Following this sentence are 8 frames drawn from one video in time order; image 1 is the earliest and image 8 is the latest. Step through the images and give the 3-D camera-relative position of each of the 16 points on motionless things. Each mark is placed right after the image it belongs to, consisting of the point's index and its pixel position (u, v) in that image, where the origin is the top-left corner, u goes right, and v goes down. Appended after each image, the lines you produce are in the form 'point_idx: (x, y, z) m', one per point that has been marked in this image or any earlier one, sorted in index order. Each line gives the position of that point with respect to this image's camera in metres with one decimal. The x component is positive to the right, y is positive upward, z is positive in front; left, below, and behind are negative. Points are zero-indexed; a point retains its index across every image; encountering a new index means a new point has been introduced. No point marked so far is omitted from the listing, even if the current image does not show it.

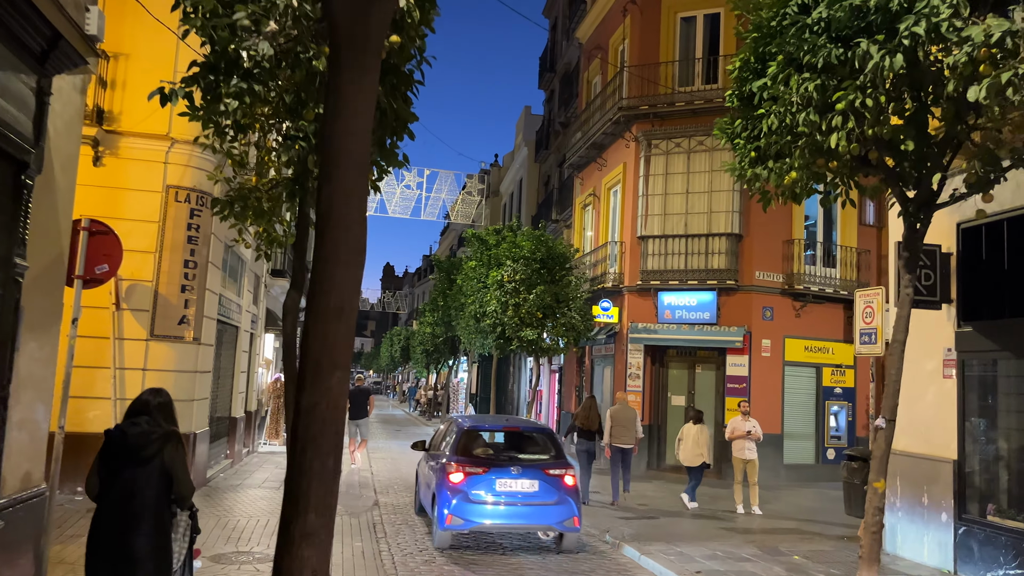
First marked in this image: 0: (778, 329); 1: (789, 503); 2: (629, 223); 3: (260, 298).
0: (+5.2, -0.8, +15.9) m
1: (+4.6, -3.5, +13.4) m
2: (+2.5, +1.4, +17.1) m
3: (-5.2, -0.2, +16.8) m
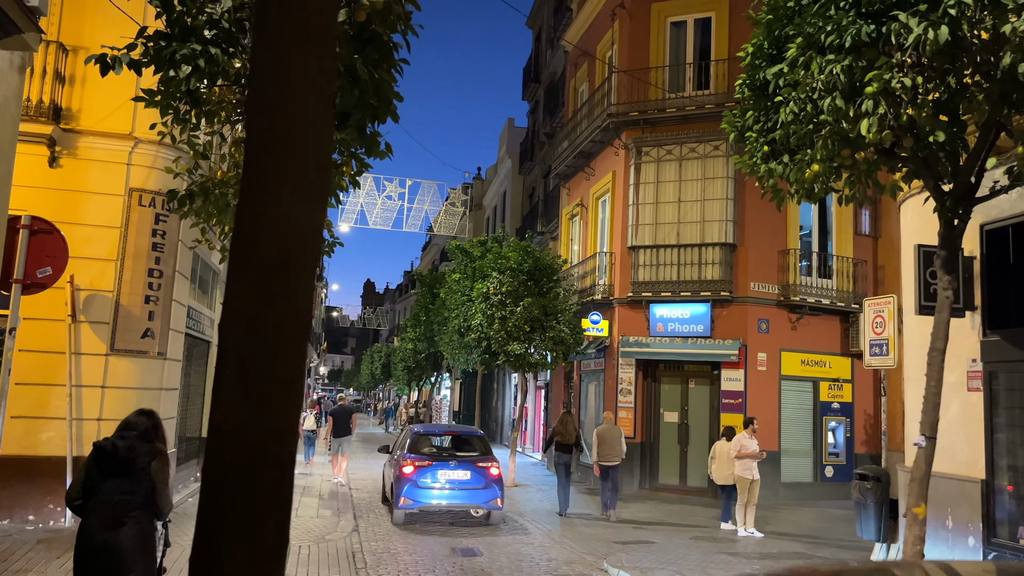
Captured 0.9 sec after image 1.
0: (+5.0, -1.0, +15.4) m
1: (+4.4, -3.7, +12.7) m
2: (+2.2, +1.1, +16.5) m
3: (-5.5, -0.5, +16.0) m
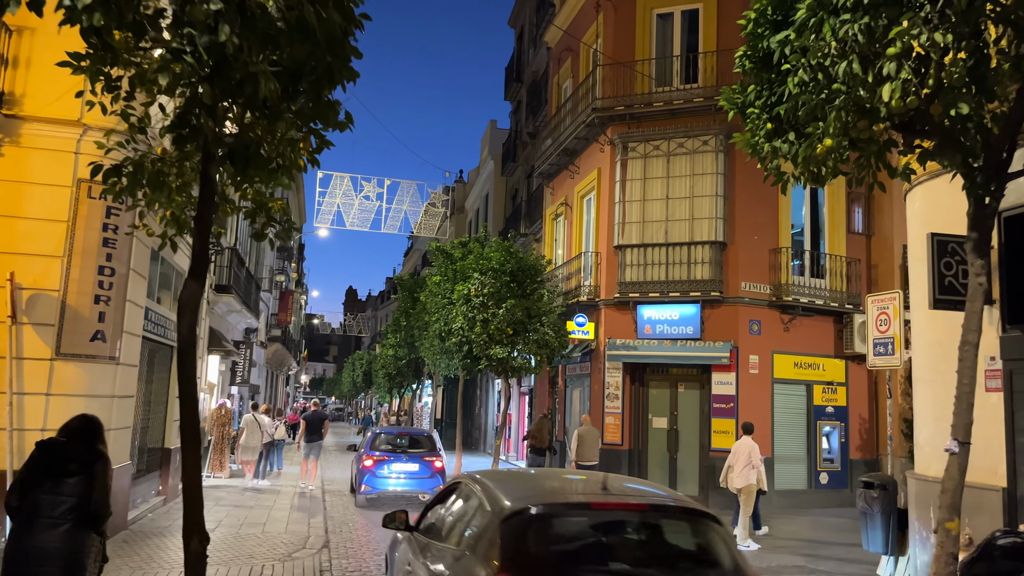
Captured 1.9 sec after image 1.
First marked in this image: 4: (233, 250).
0: (+4.7, -1.0, +14.8) m
1: (+4.2, -3.7, +12.1) m
2: (+1.8, +1.1, +15.9) m
3: (-5.9, -0.5, +15.2) m
4: (-5.9, +0.8, +17.2) m
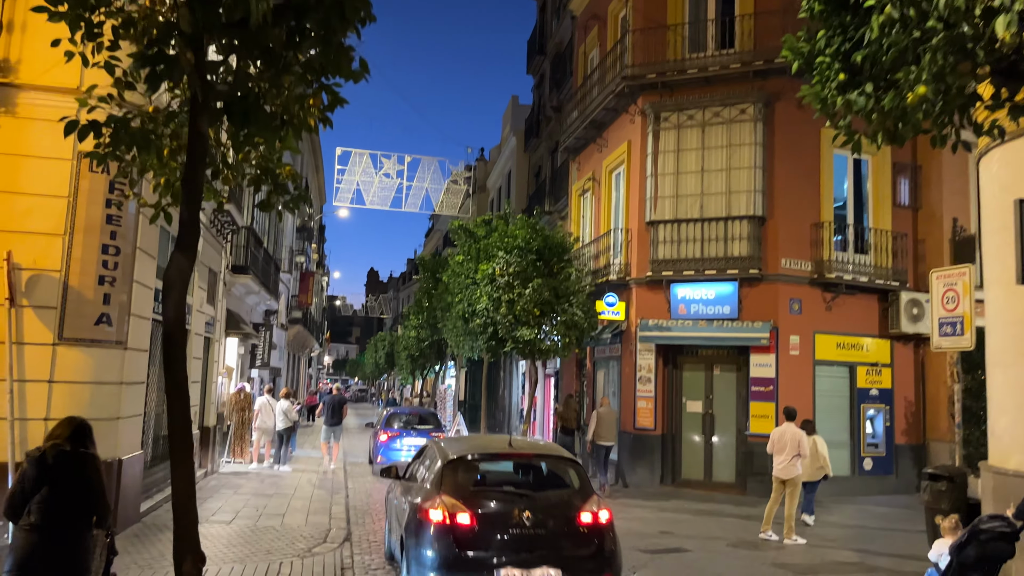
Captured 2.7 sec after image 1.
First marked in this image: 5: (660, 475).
0: (+5.1, -0.6, +14.0) m
1: (+4.6, -3.3, +11.5) m
2: (+2.3, +1.5, +15.2) m
3: (-5.4, -0.2, +14.7) m
4: (-5.4, +1.2, +16.6) m
5: (+2.7, -3.3, +14.5) m
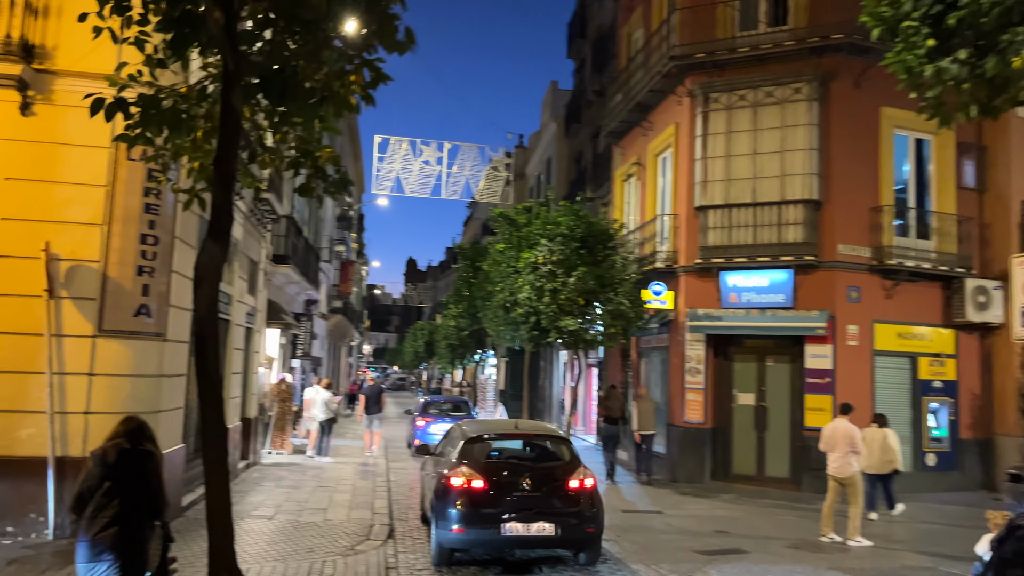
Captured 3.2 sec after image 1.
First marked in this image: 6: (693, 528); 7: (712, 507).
0: (+5.9, -0.4, +13.4) m
1: (+5.2, -3.2, +10.9) m
2: (+3.1, +1.7, +14.7) m
3: (-4.6, 0.0, +14.6) m
4: (-4.5, +1.4, +16.5) m
5: (+3.4, -3.1, +14.0) m
6: (+2.3, -3.1, +10.3) m
7: (+3.0, -3.3, +12.0) m
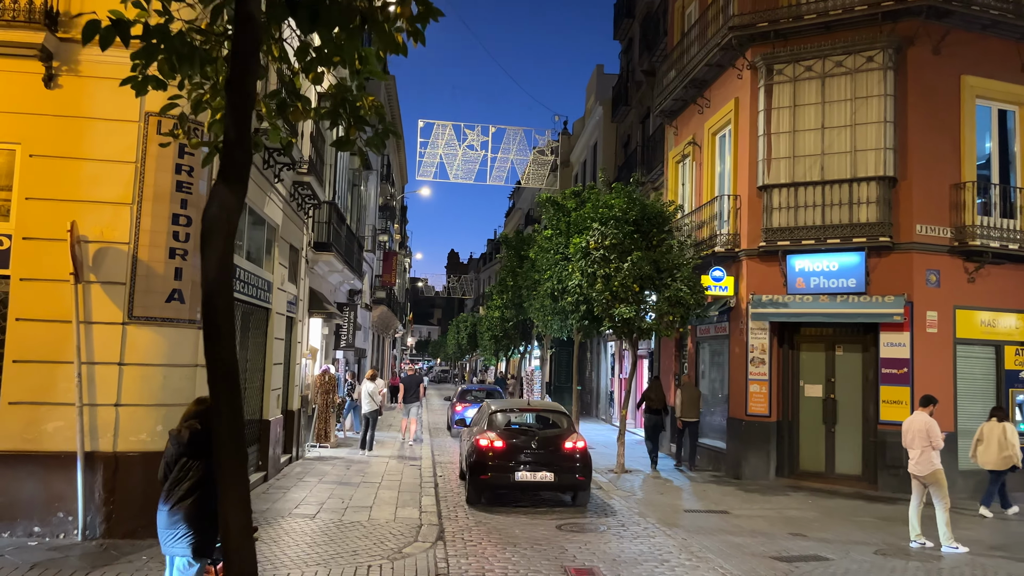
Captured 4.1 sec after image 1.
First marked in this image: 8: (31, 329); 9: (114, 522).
0: (+6.7, -0.1, +12.4) m
1: (+5.9, -2.9, +10.0) m
2: (+4.0, +2.0, +13.8) m
3: (-3.7, +0.2, +14.1) m
4: (-3.5, +1.6, +16.0) m
5: (+4.3, -2.9, +13.1) m
6: (+2.9, -2.8, +9.5) m
7: (+3.7, -3.0, +11.2) m
8: (-4.3, -0.4, +7.2) m
9: (-3.5, -2.1, +7.2) m
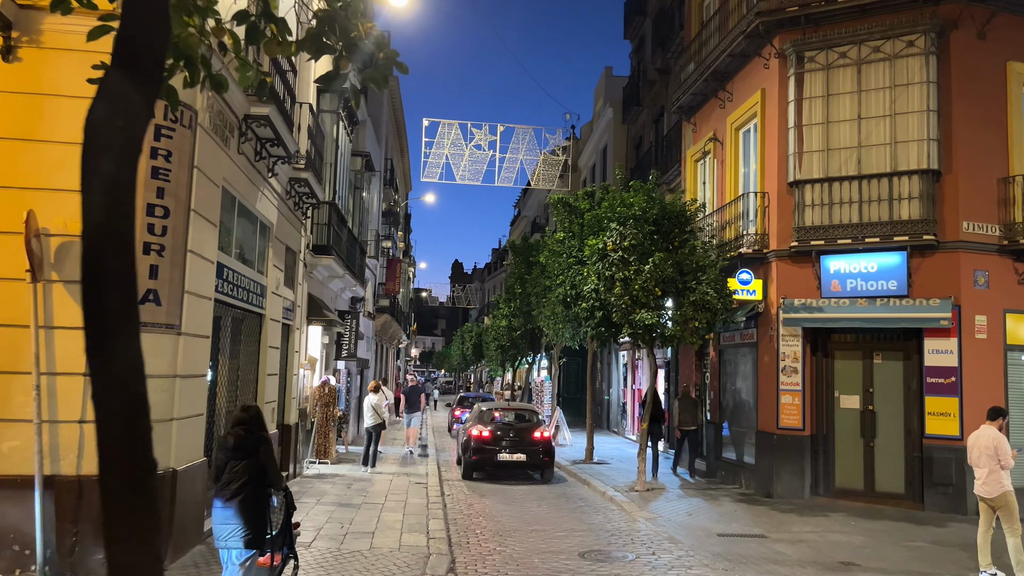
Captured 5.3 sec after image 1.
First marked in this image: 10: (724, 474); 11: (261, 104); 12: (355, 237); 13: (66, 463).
0: (+6.9, -0.2, +11.4) m
1: (+6.1, -2.9, +9.0) m
2: (+4.2, +1.9, +12.9) m
3: (-3.5, +0.1, +13.2) m
4: (-3.3, +1.5, +15.1) m
5: (+4.5, -2.9, +12.2) m
6: (+3.1, -2.8, +8.5) m
7: (+3.9, -3.1, +10.2) m
8: (-4.1, -0.4, +6.3) m
9: (-3.4, -2.1, +6.2) m
10: (+3.7, -3.3, +14.3) m
11: (-2.7, +2.0, +8.8) m
12: (-3.7, +1.2, +19.0) m
13: (-3.5, -1.4, +6.3) m
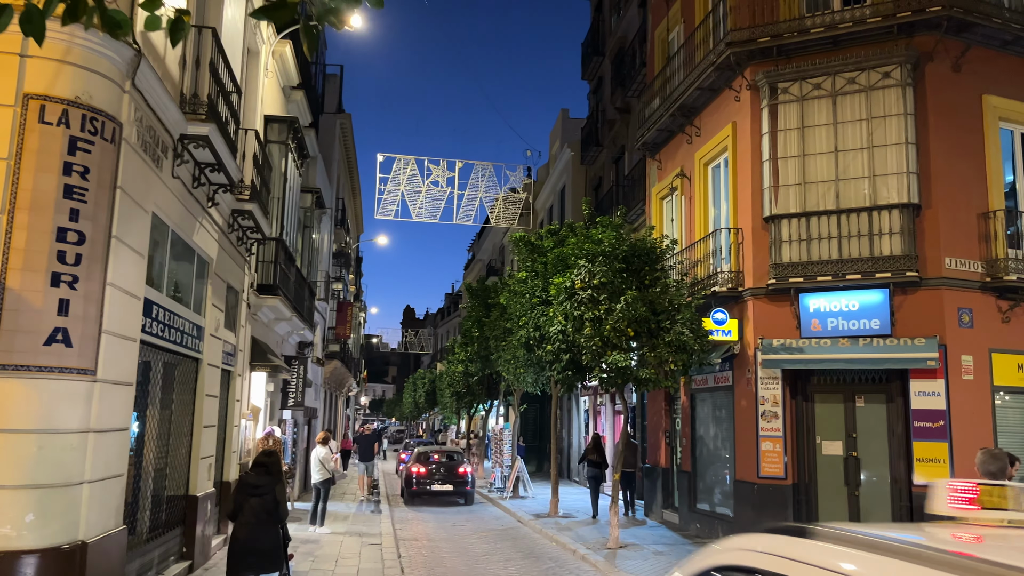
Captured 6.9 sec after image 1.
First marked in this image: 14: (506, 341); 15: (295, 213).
0: (+6.4, -0.7, +11.0) m
1: (+5.8, -3.3, +8.3) m
2: (+3.6, +1.3, +12.3) m
3: (-4.1, -0.5, +12.1) m
4: (-4.0, +0.8, +14.1) m
5: (+4.0, -3.5, +11.4) m
6: (+2.9, -3.2, +7.7) m
7: (+3.5, -3.5, +9.4) m
8: (-4.3, -0.6, +5.2) m
9: (-3.5, -2.3, +5.0) m
10: (+3.1, -4.0, +13.4) m
11: (-3.1, +1.6, +7.9) m
12: (-4.6, +0.2, +18.0) m
13: (-3.6, -1.6, +5.2) m
14: (-0.1, -1.3, +19.6) m
15: (-4.4, +1.5, +16.2) m
